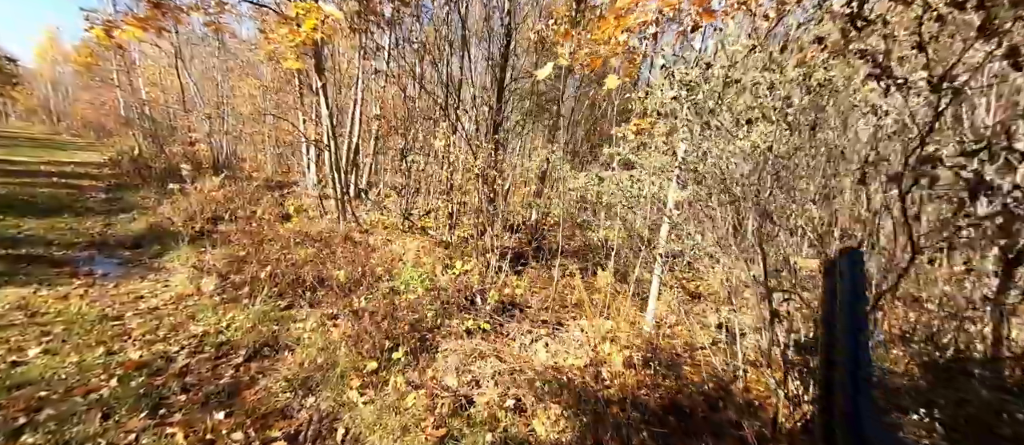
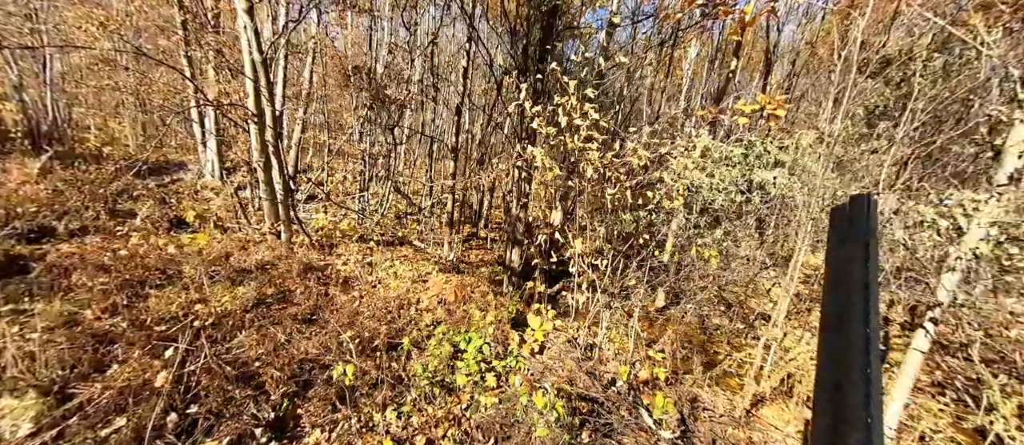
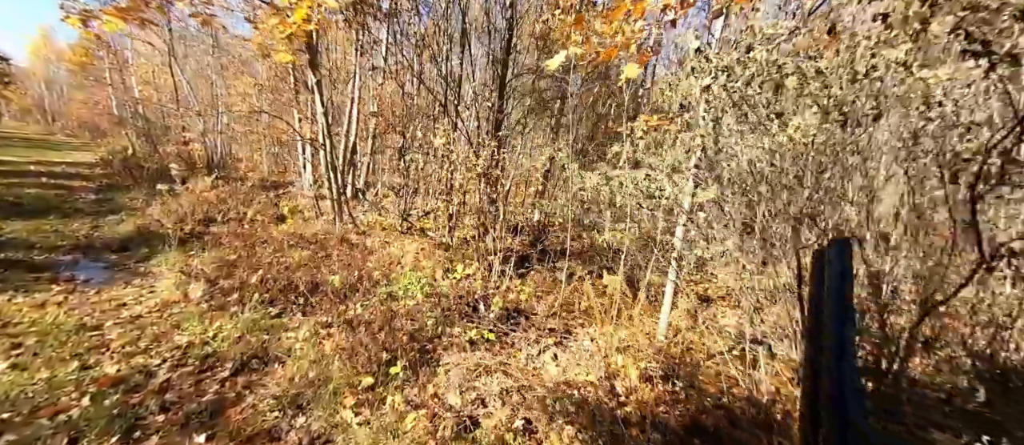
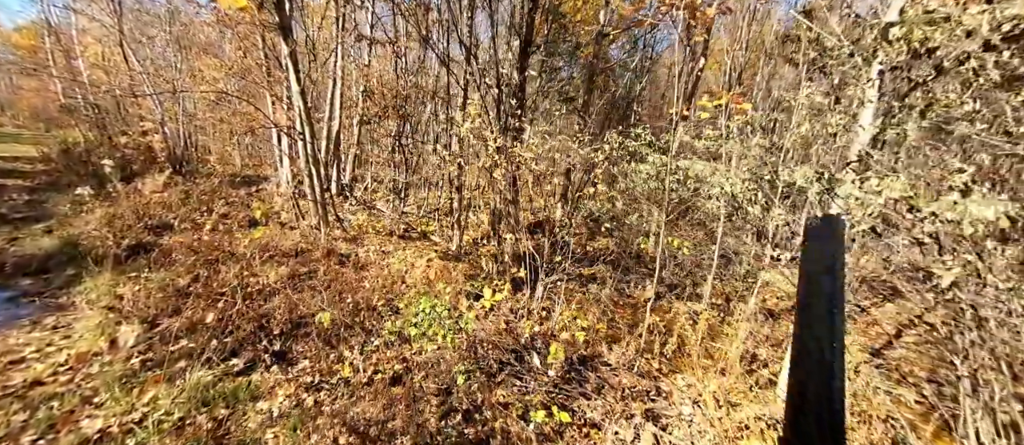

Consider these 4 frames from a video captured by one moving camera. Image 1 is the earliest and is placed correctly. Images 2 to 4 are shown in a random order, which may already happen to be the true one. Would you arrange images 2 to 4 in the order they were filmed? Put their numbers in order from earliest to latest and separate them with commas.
3, 4, 2
